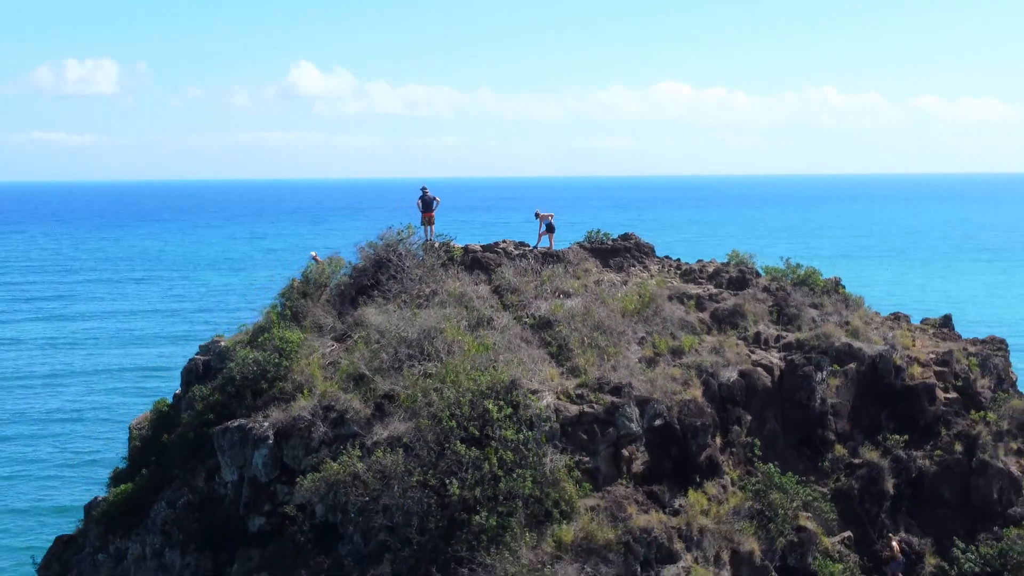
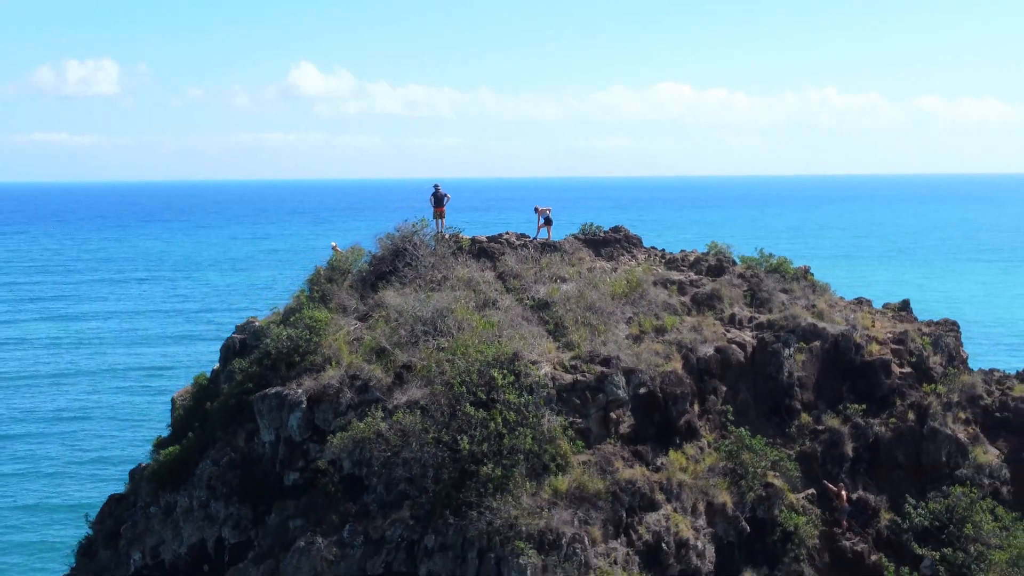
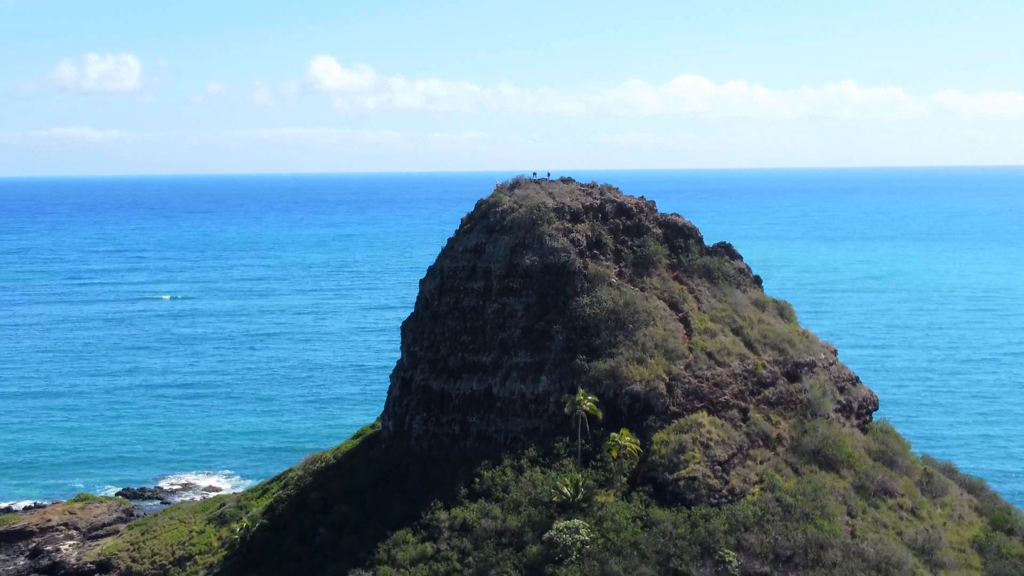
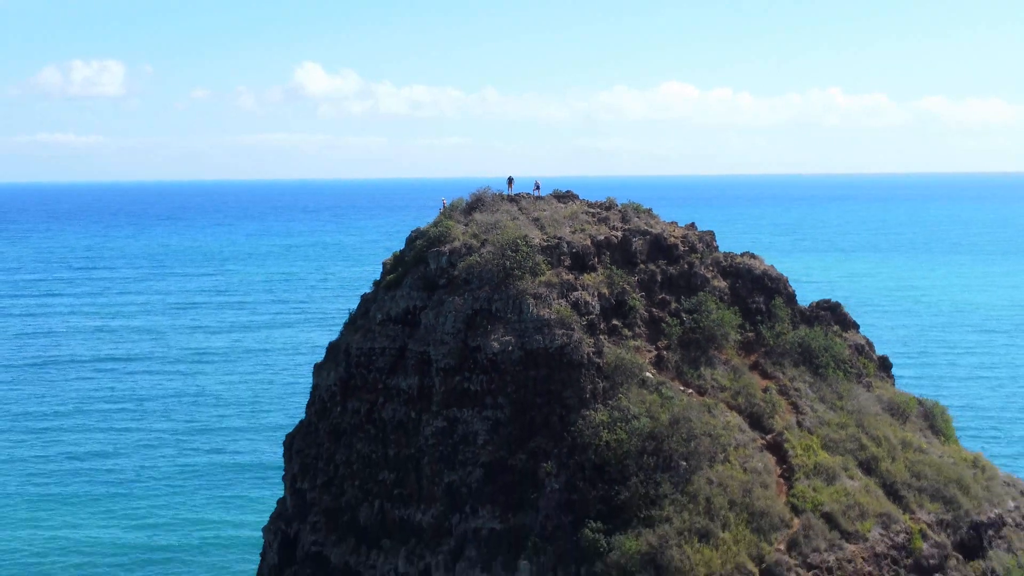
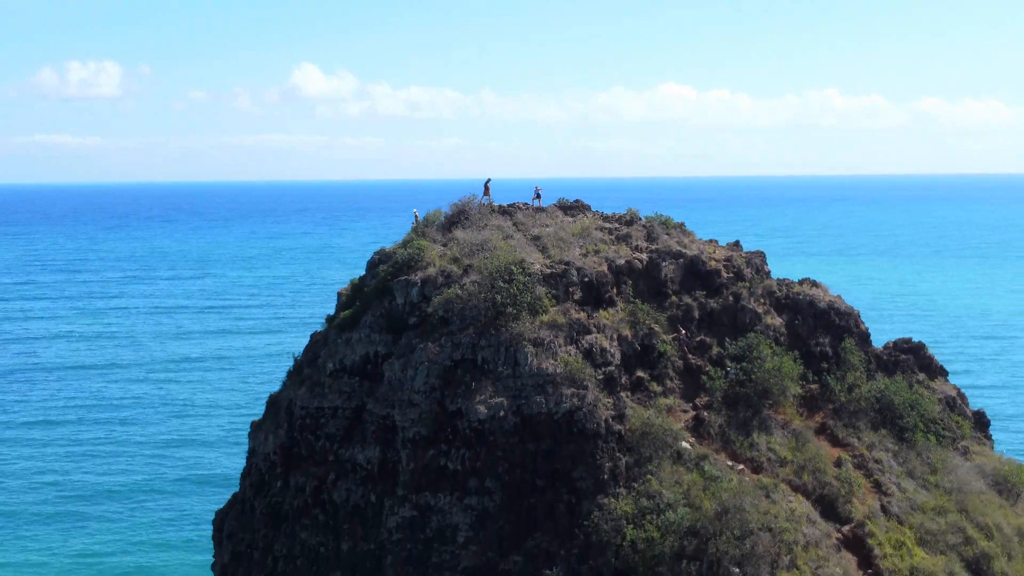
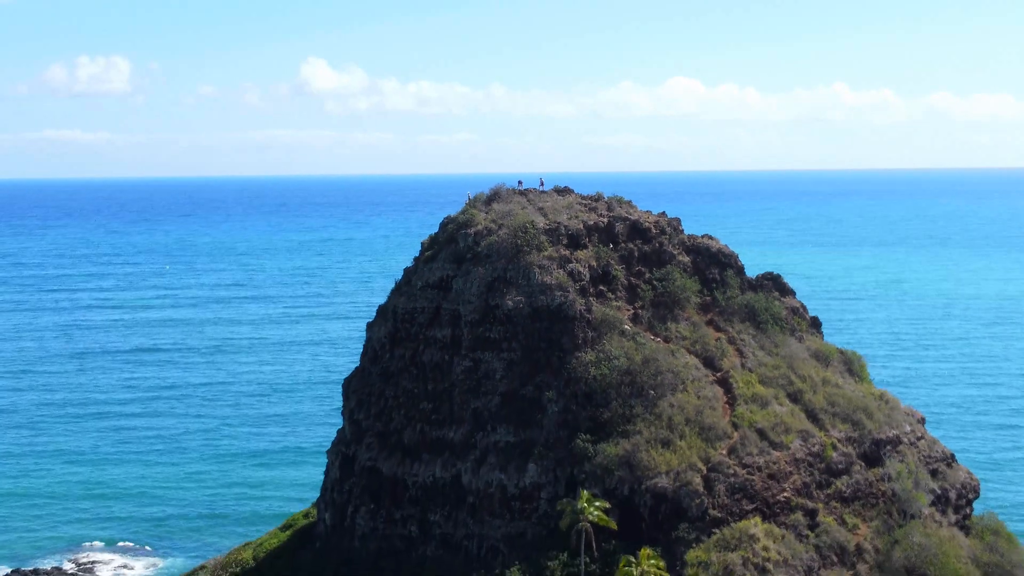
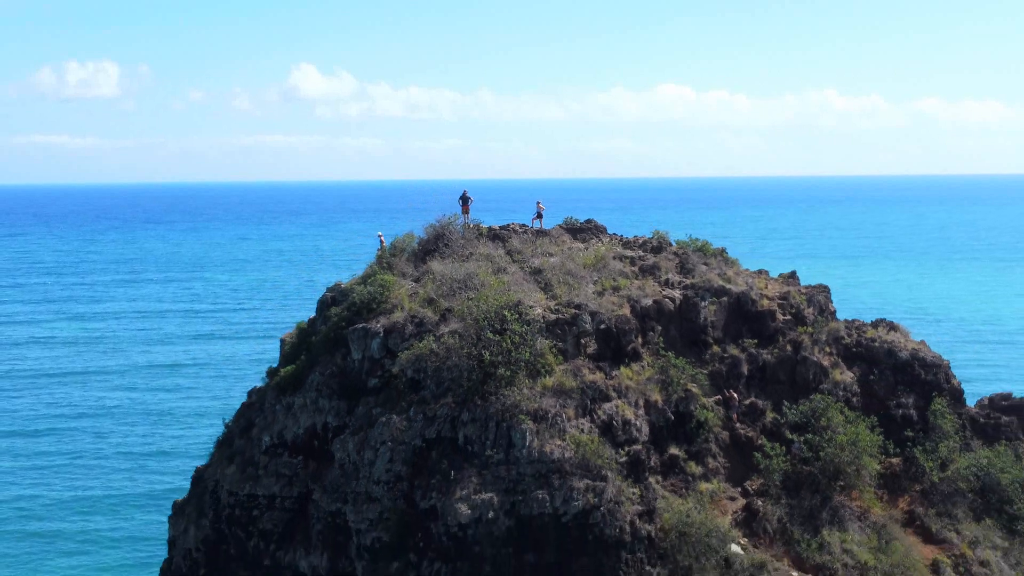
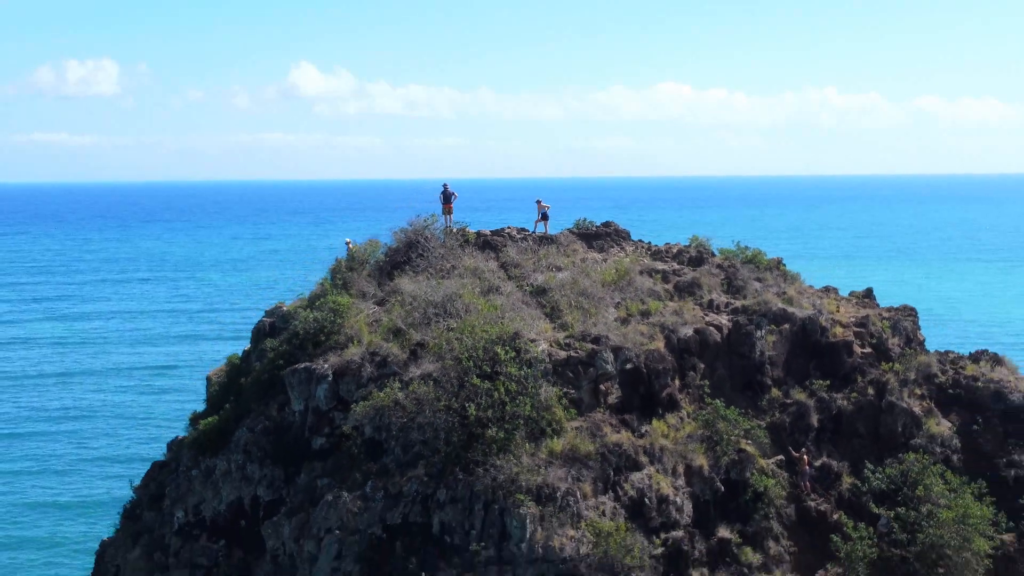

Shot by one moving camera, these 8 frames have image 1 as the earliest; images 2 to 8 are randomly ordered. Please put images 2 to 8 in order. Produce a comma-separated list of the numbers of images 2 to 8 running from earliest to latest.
2, 8, 7, 5, 4, 6, 3
